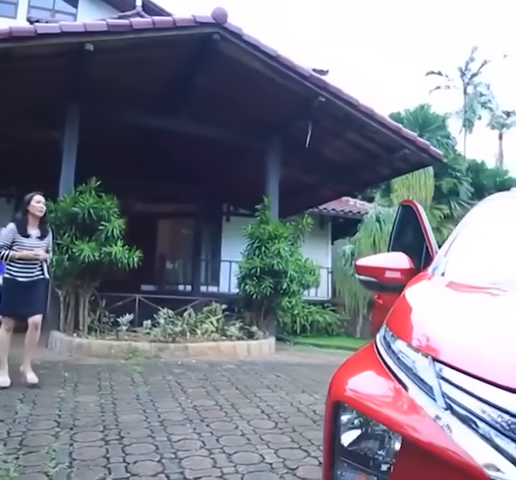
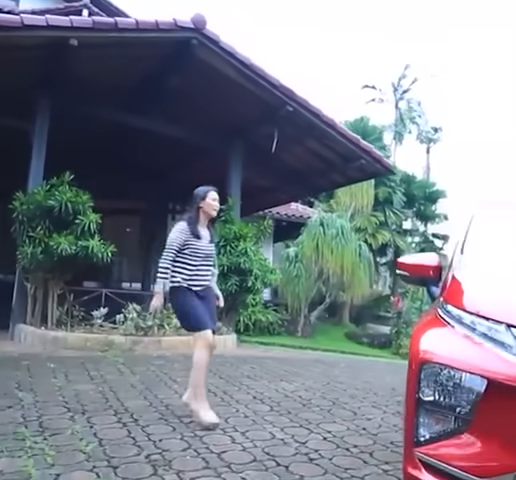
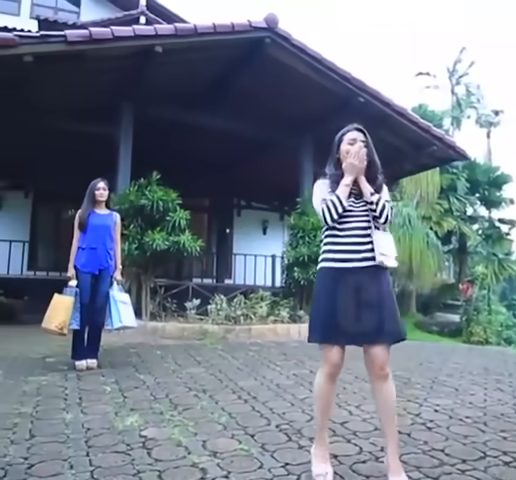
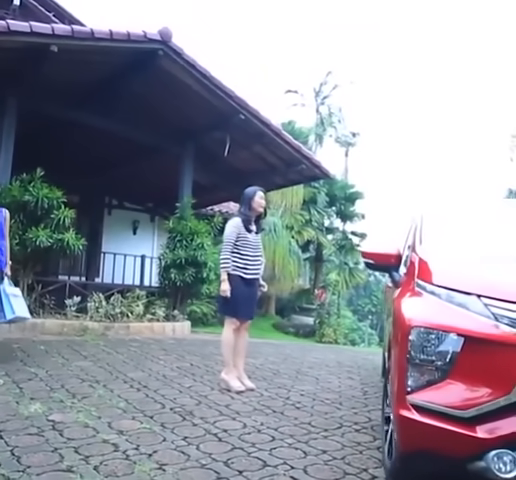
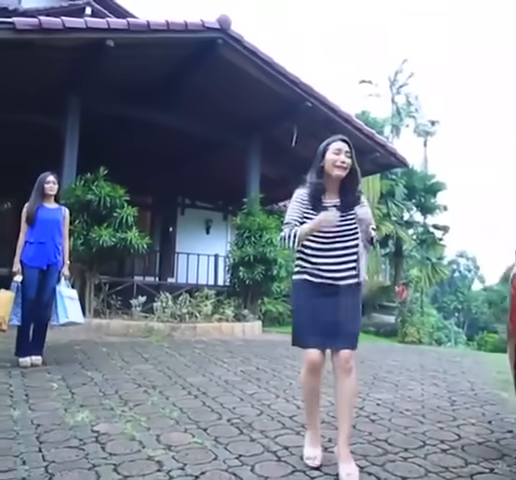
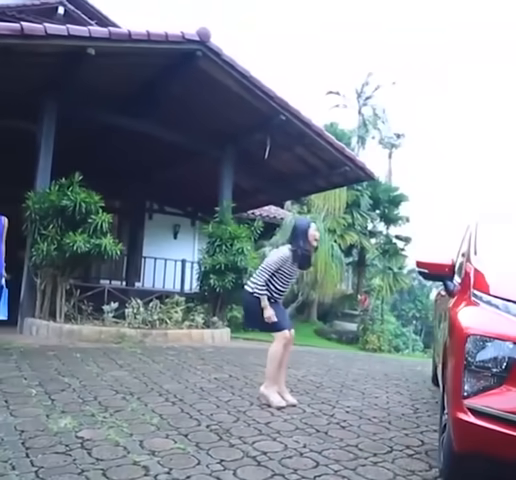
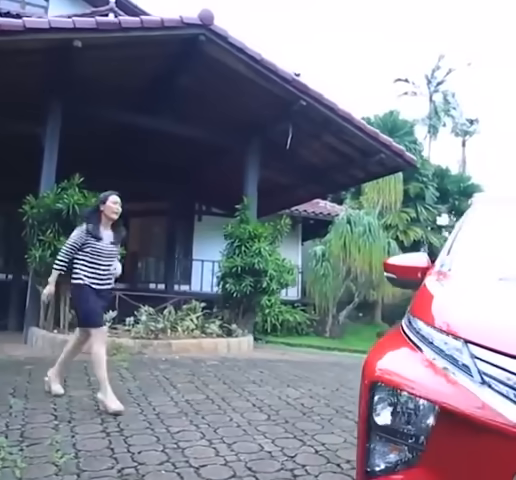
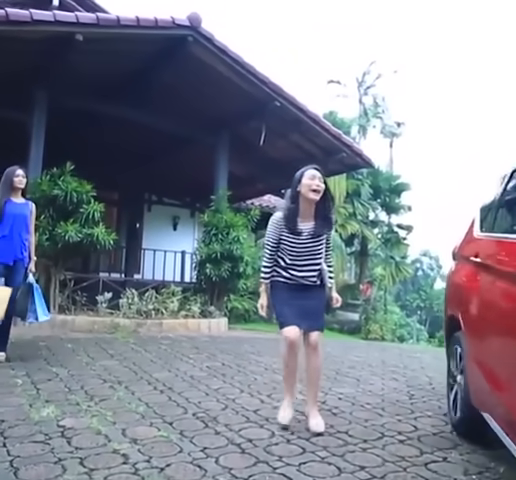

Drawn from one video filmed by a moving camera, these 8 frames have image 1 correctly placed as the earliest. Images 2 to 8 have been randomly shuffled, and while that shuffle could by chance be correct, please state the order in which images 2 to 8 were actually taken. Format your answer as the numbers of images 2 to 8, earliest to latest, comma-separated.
7, 2, 6, 4, 8, 5, 3
